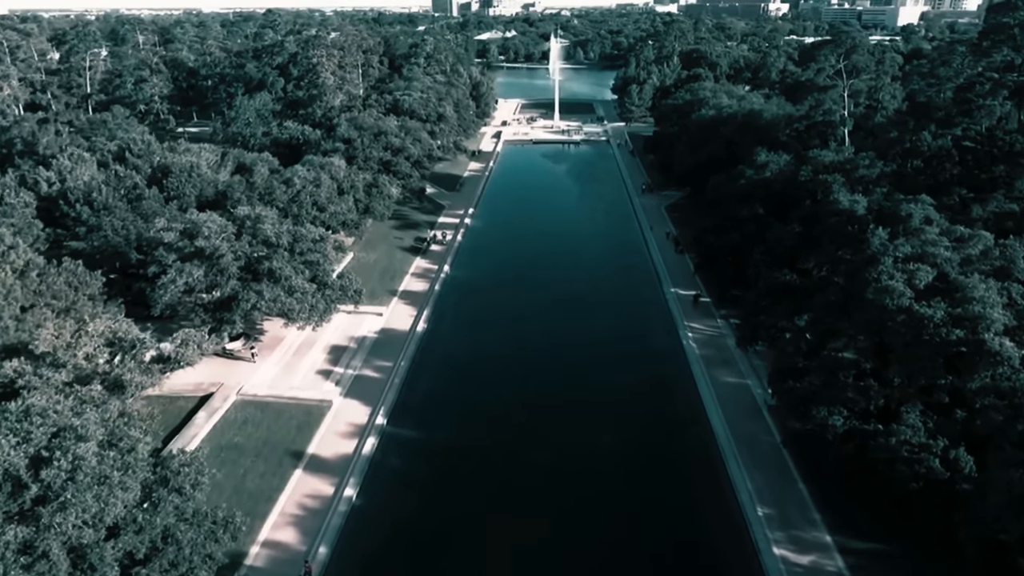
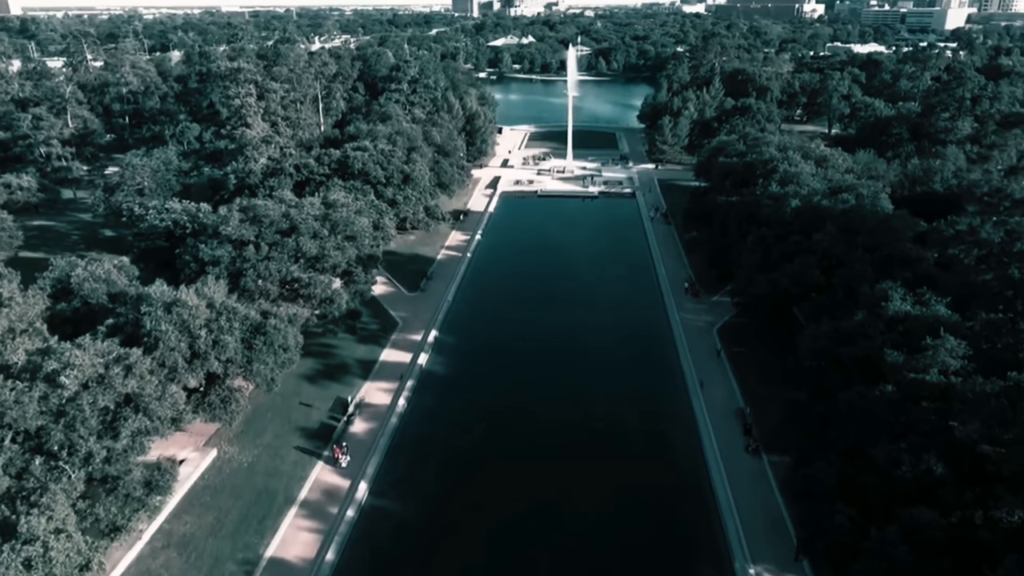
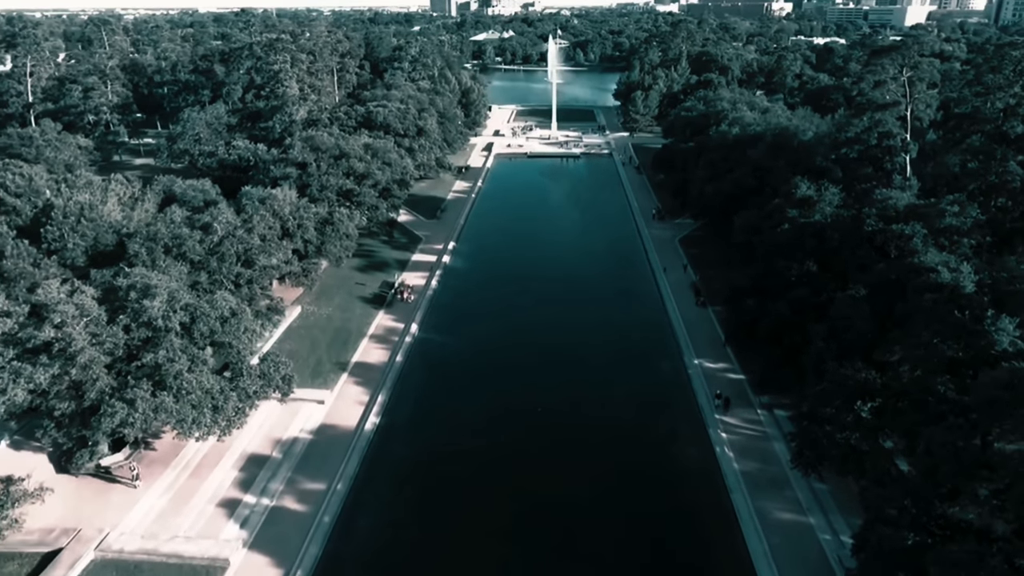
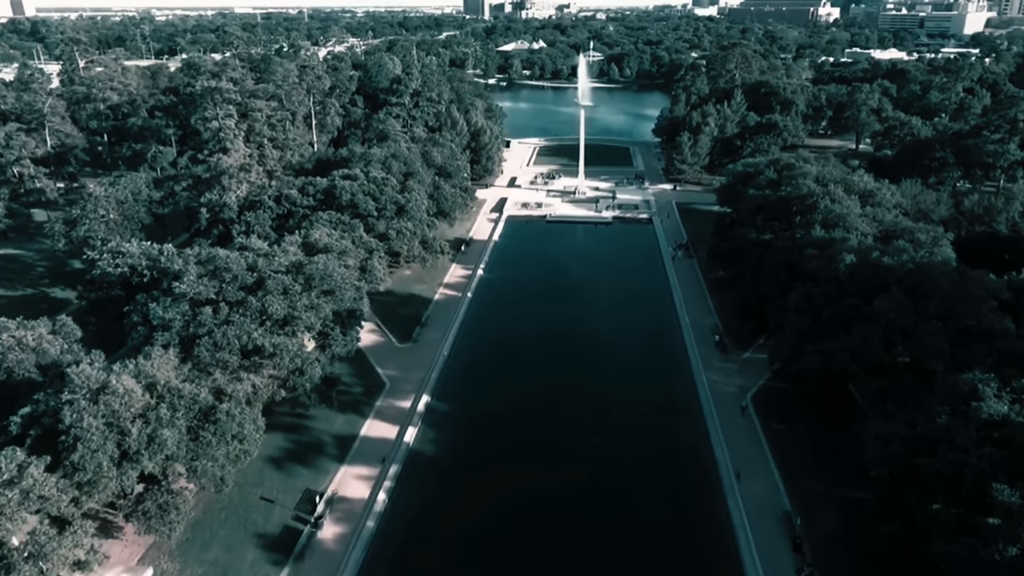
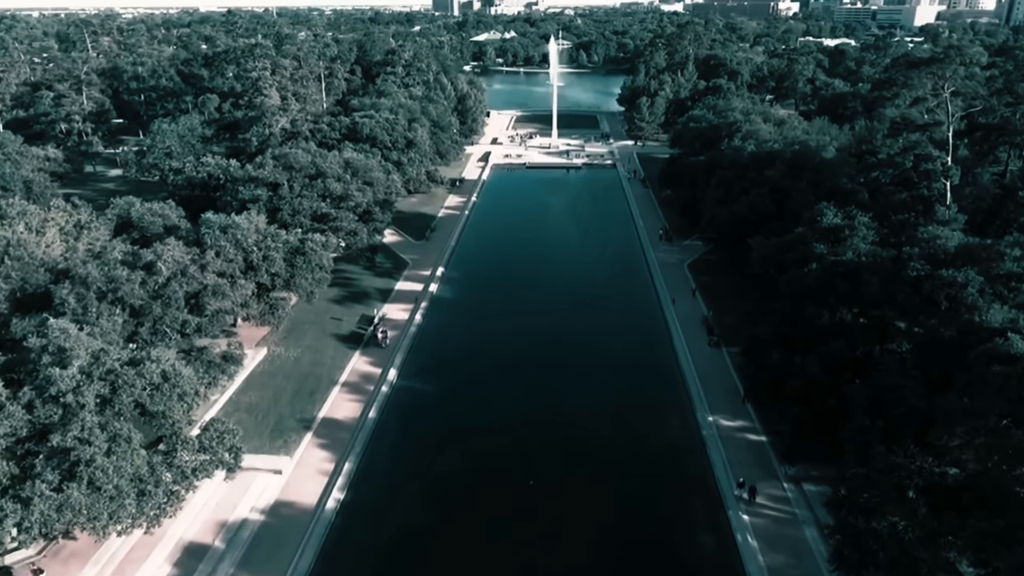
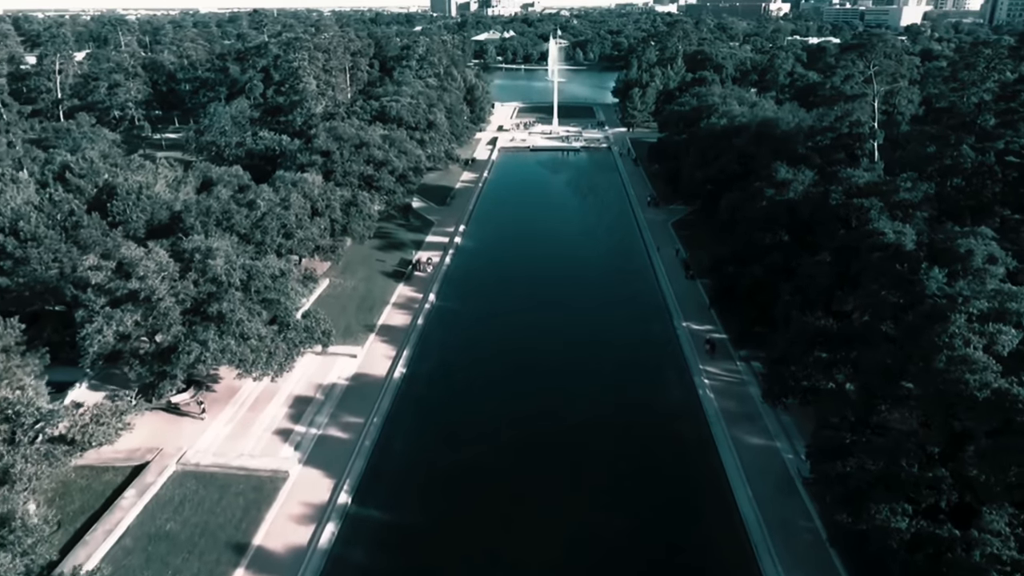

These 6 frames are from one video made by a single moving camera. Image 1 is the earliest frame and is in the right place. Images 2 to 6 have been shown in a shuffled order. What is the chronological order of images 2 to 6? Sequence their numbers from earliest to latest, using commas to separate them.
6, 3, 5, 2, 4
